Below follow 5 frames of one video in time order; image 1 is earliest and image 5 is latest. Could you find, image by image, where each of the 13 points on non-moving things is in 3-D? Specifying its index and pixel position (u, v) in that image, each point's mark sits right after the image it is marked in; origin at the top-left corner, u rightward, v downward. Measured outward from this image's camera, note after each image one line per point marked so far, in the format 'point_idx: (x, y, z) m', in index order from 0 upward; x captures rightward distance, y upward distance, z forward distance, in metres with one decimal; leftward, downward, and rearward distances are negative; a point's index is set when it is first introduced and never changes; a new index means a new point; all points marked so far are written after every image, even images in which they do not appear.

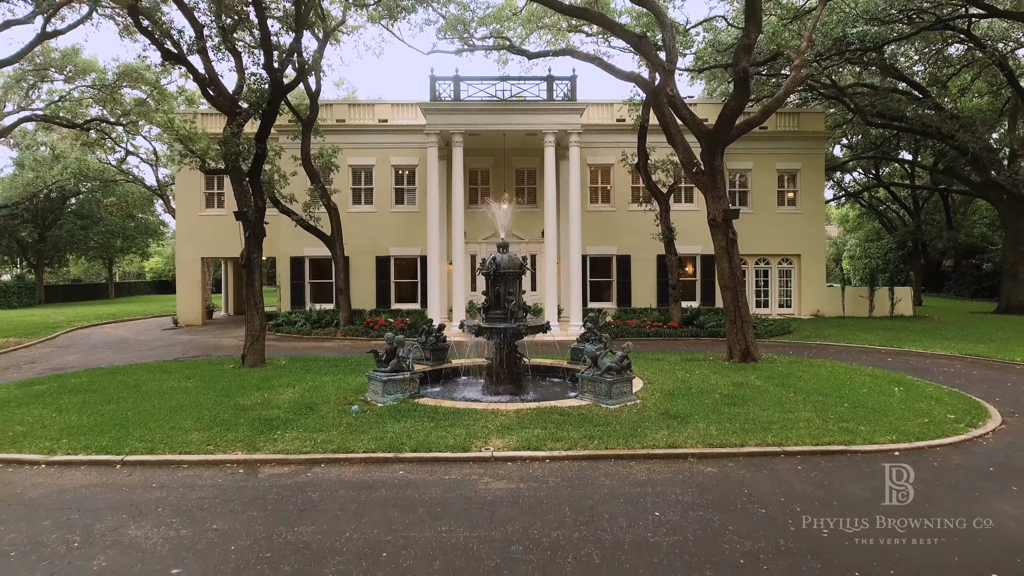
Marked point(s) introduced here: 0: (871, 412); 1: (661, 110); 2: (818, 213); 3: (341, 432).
0: (+2.8, -1.0, +6.8) m
1: (+1.8, +2.2, +10.9) m
2: (+6.8, +1.7, +19.6) m
3: (-1.2, -1.0, +6.3) m
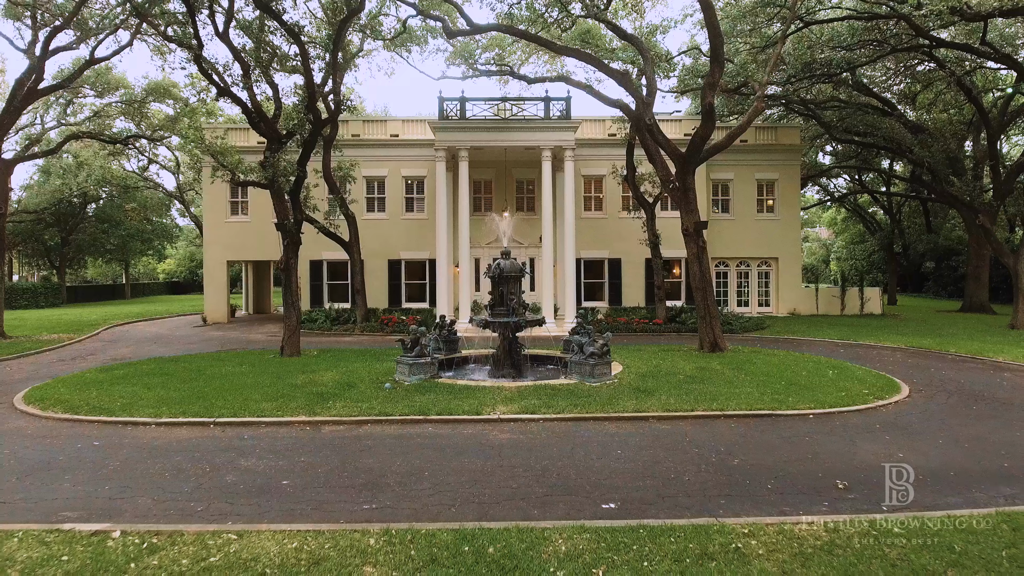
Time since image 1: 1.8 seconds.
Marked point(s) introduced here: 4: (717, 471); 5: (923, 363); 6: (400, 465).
0: (+2.8, -1.0, +8.4) m
1: (+1.9, +2.2, +12.6) m
2: (+6.8, +1.7, +21.2) m
3: (-1.2, -1.0, +7.9) m
4: (+1.3, -1.1, +5.4) m
5: (+5.2, -0.9, +11.1) m
6: (-0.7, -1.1, +5.6) m
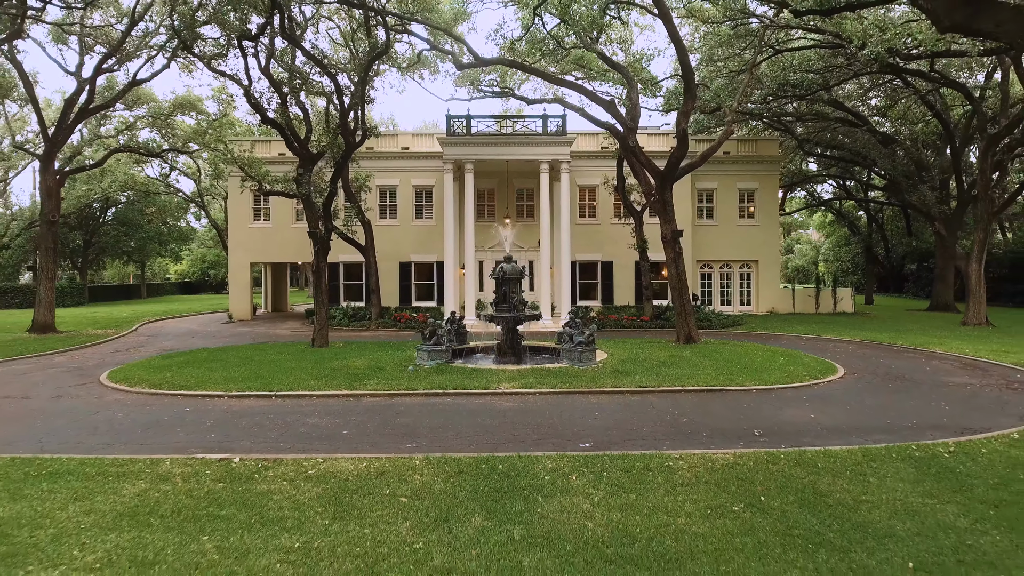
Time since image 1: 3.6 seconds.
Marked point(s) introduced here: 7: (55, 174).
0: (+2.8, -1.0, +10.2) m
1: (+1.9, +2.2, +14.3) m
2: (+6.9, +1.7, +23.0) m
3: (-1.2, -1.0, +9.7) m
4: (+1.3, -1.1, +7.1) m
5: (+5.3, -1.0, +12.9) m
6: (-0.7, -1.1, +7.4) m
7: (-9.3, +2.3, +17.8) m
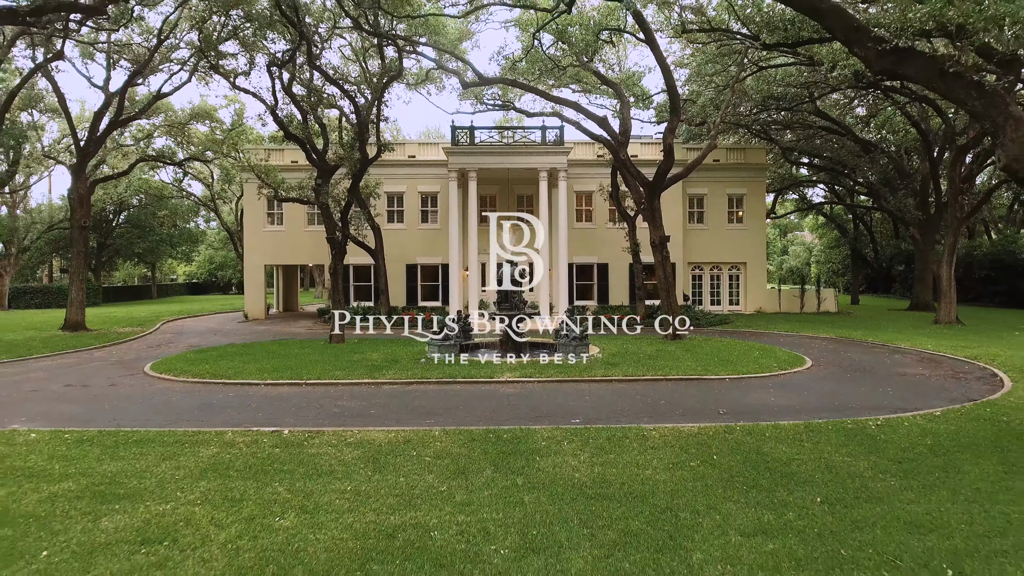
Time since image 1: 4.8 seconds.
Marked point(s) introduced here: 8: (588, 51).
0: (+2.8, -1.0, +11.4) m
1: (+1.9, +2.2, +15.5) m
2: (+6.9, +1.6, +24.2) m
3: (-1.2, -1.0, +10.9) m
4: (+1.3, -1.1, +8.3) m
5: (+5.3, -1.0, +14.1) m
6: (-0.7, -1.1, +8.6) m
7: (-9.3, +2.3, +19.0) m
8: (+1.3, +4.2, +15.4) m
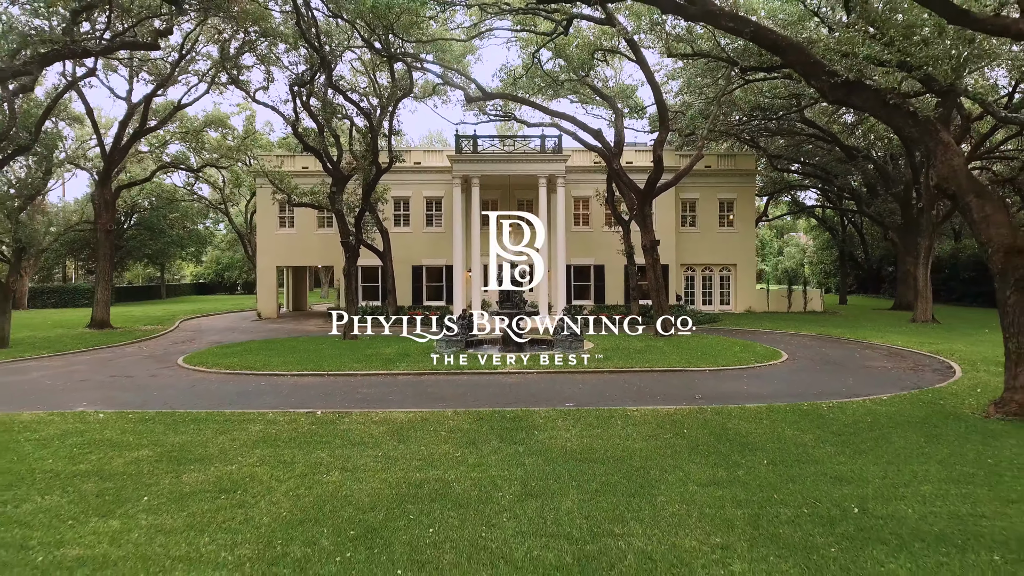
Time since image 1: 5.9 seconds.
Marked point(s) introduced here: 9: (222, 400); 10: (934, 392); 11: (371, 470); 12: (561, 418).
0: (+2.8, -1.0, +12.5) m
1: (+1.9, +2.1, +16.6) m
2: (+6.9, +1.6, +25.3) m
3: (-1.1, -1.0, +12.0) m
4: (+1.3, -1.1, +9.5) m
5: (+5.3, -1.0, +15.2) m
6: (-0.7, -1.1, +9.7) m
7: (-9.3, +2.3, +20.1) m
8: (+1.4, +4.2, +16.5) m
9: (-3.1, -1.2, +9.4) m
10: (+4.4, -1.1, +9.1) m
11: (-1.0, -1.3, +6.0) m
12: (+0.4, -1.2, +7.7) m
